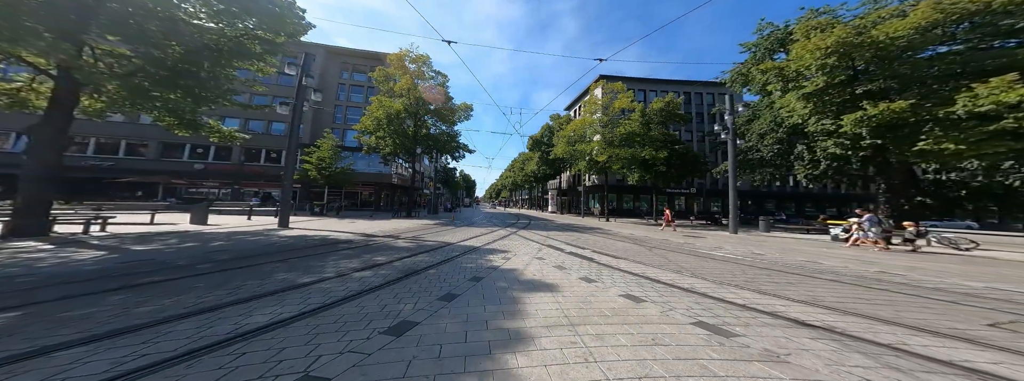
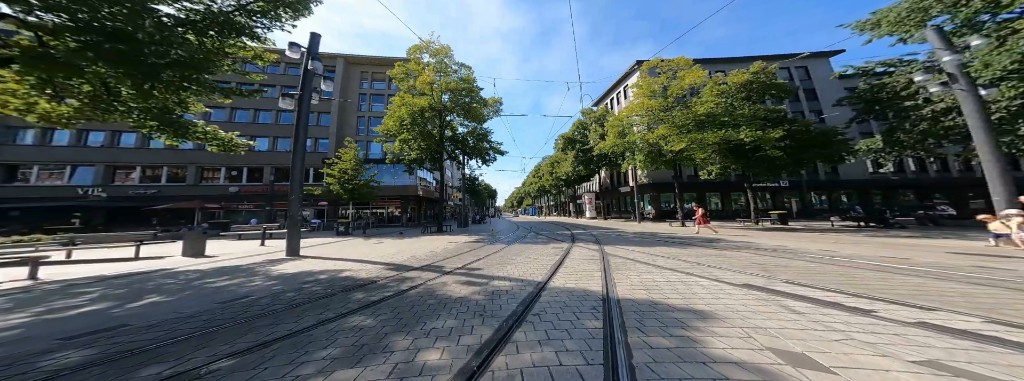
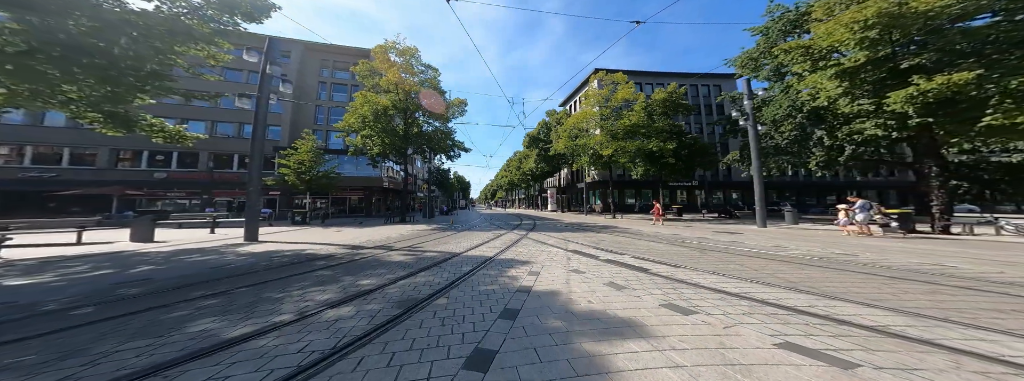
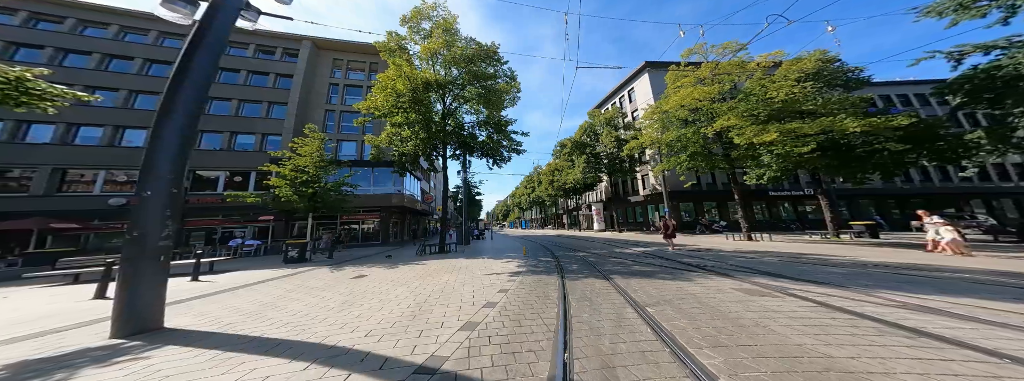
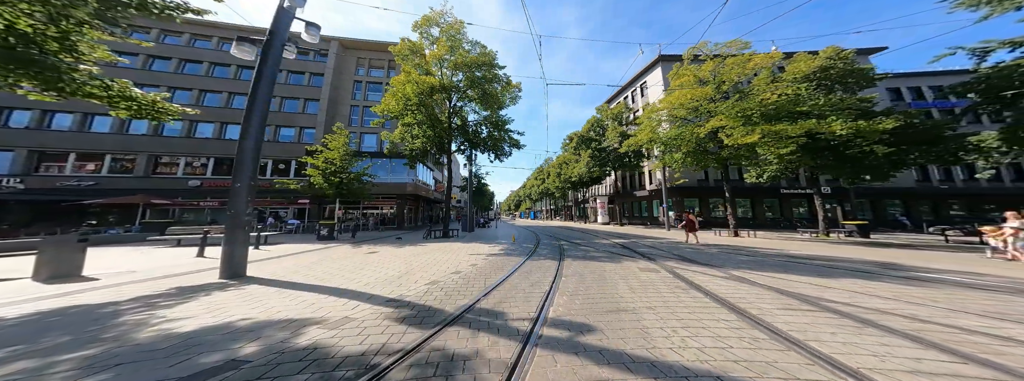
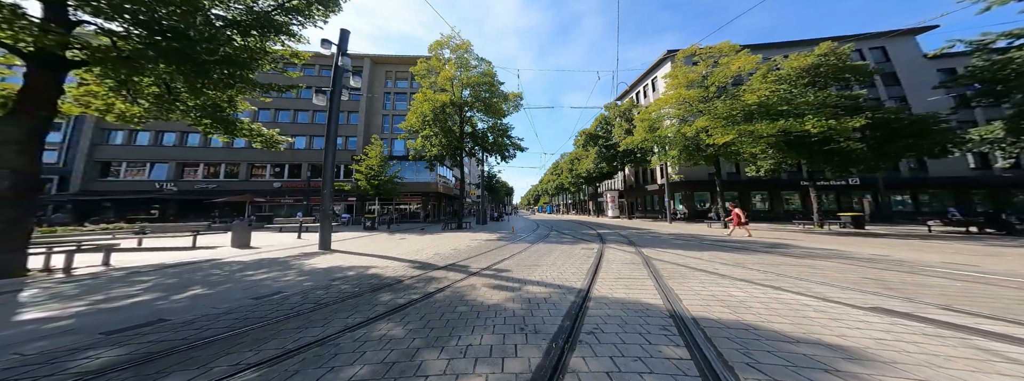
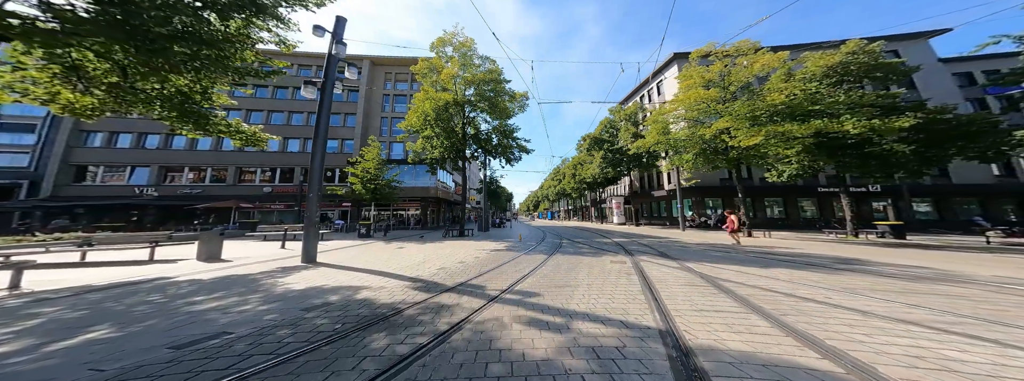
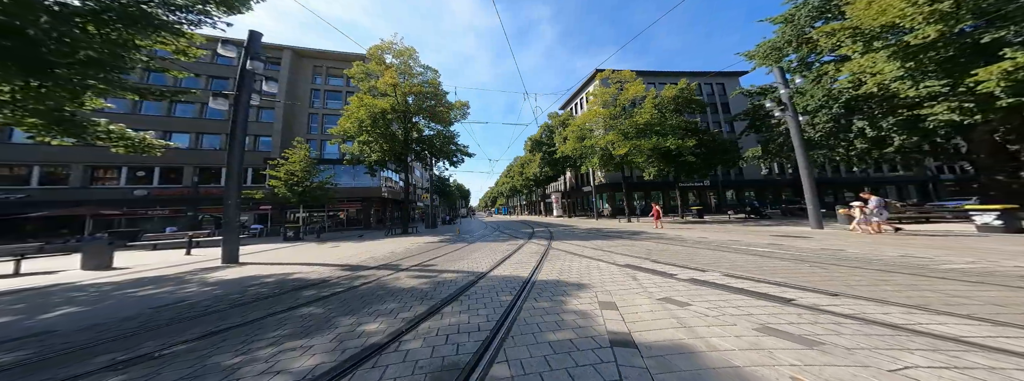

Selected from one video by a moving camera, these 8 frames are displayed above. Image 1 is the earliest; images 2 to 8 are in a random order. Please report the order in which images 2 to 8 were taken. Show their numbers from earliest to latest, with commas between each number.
3, 8, 2, 6, 7, 5, 4
